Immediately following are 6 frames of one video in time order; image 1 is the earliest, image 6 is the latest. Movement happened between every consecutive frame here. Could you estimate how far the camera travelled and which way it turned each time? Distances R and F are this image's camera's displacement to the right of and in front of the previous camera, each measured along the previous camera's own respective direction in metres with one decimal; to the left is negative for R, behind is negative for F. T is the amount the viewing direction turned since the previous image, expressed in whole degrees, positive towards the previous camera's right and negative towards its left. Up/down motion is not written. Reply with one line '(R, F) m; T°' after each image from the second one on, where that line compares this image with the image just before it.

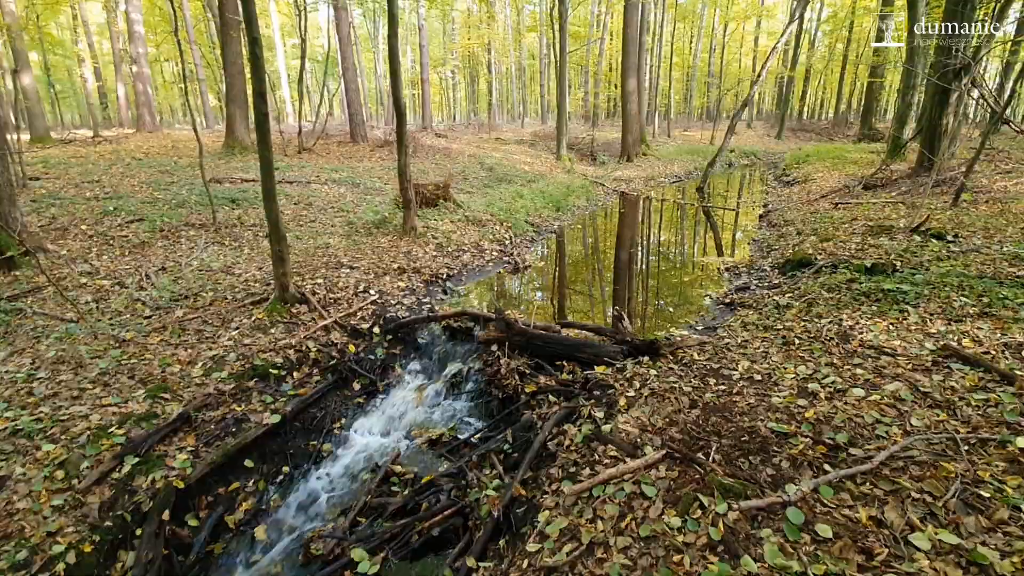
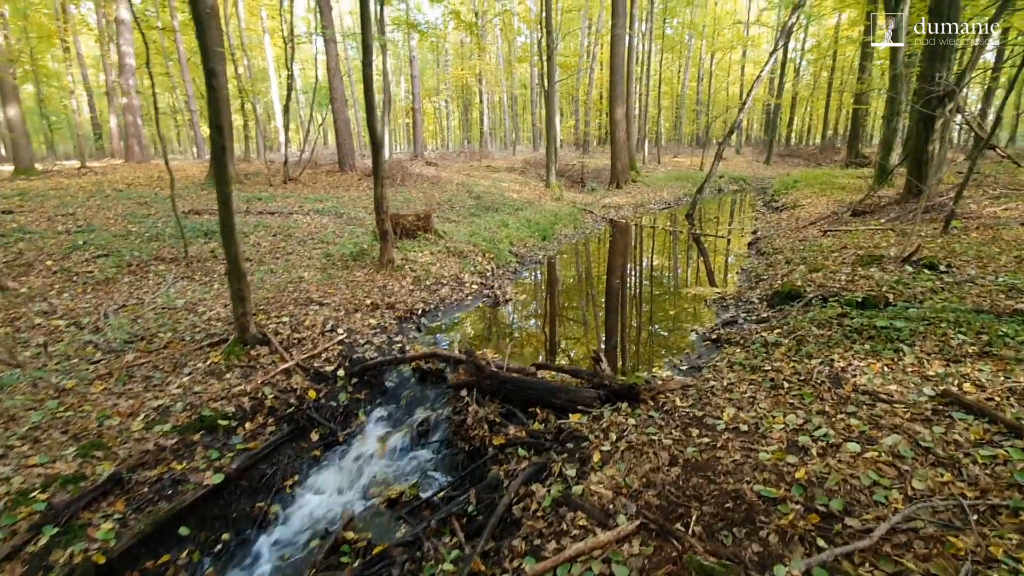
(+0.2, +0.3) m; +1°
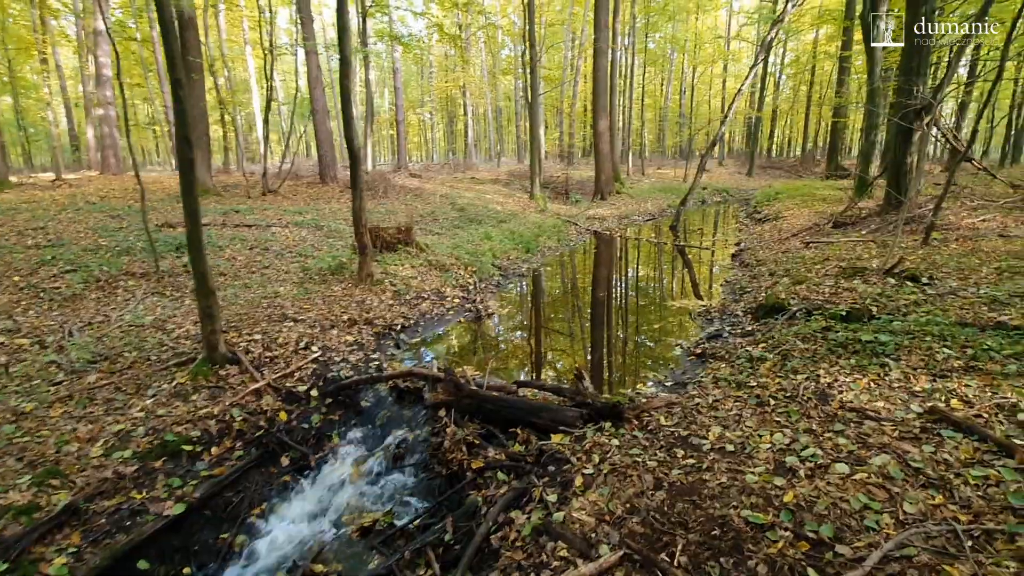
(+0.1, +0.1) m; +1°
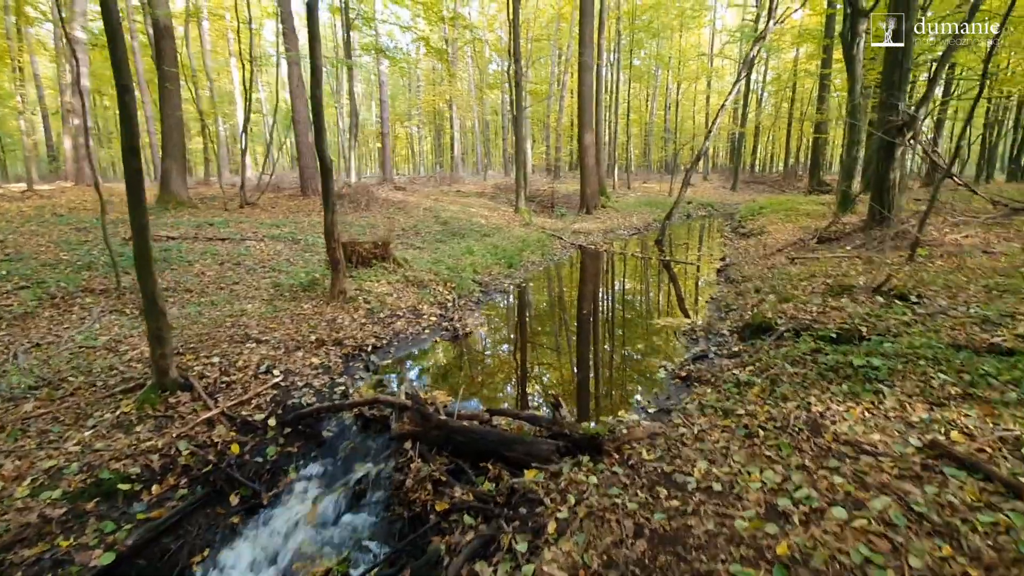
(+0.1, +0.3) m; +1°
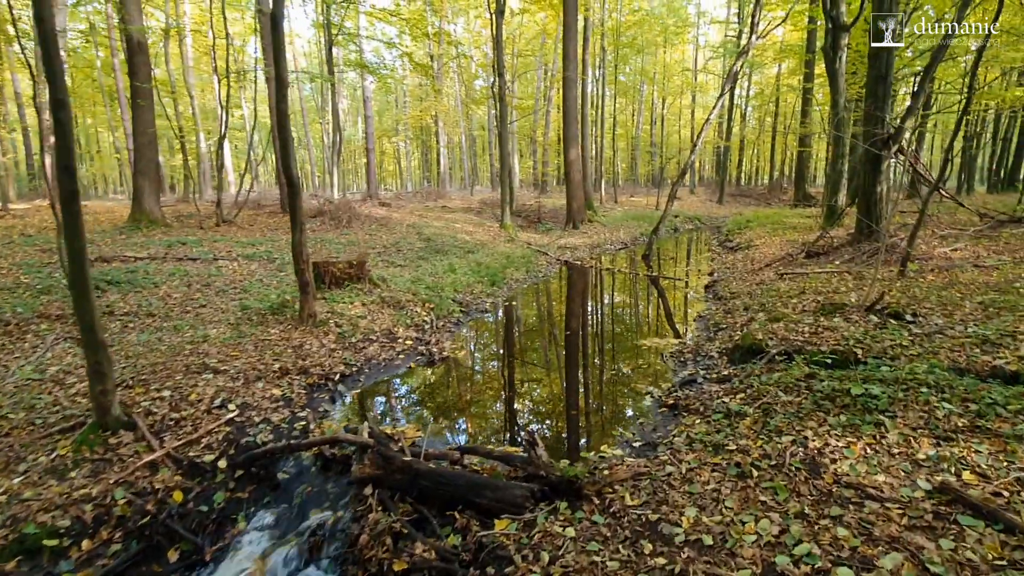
(+0.2, +0.3) m; +1°
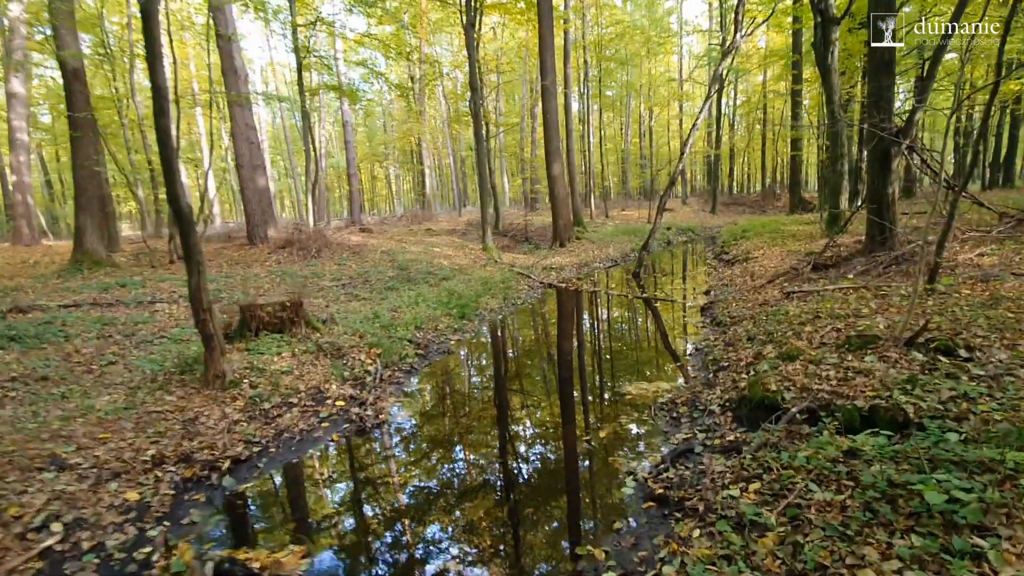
(+0.6, +1.4) m; 0°
